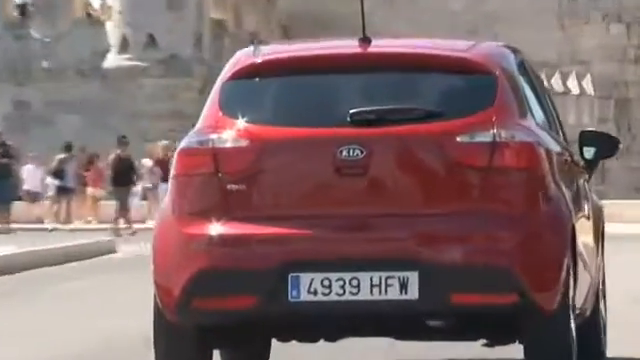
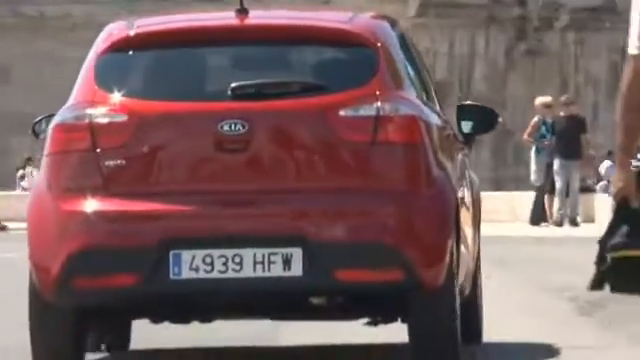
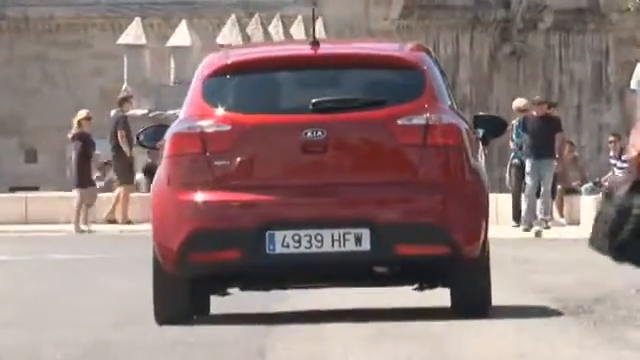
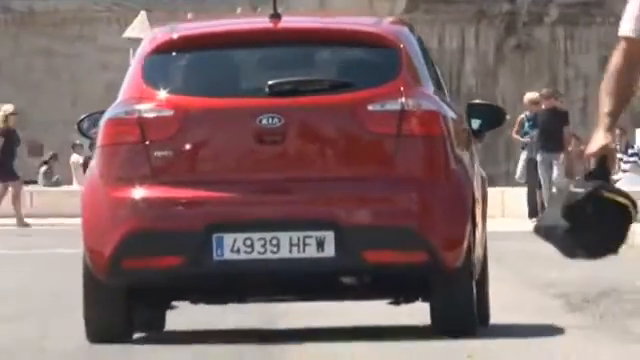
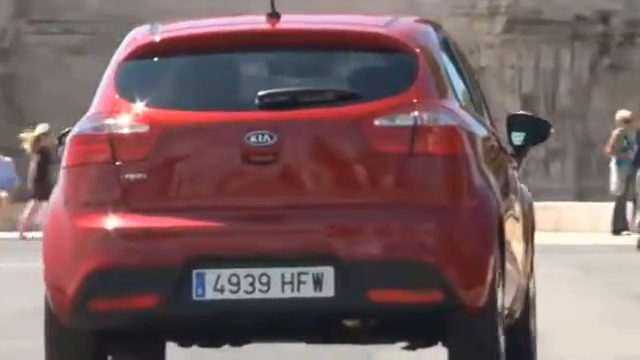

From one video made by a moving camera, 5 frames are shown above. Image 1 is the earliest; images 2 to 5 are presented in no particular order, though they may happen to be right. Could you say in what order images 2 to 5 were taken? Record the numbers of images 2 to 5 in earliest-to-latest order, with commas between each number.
5, 2, 4, 3
